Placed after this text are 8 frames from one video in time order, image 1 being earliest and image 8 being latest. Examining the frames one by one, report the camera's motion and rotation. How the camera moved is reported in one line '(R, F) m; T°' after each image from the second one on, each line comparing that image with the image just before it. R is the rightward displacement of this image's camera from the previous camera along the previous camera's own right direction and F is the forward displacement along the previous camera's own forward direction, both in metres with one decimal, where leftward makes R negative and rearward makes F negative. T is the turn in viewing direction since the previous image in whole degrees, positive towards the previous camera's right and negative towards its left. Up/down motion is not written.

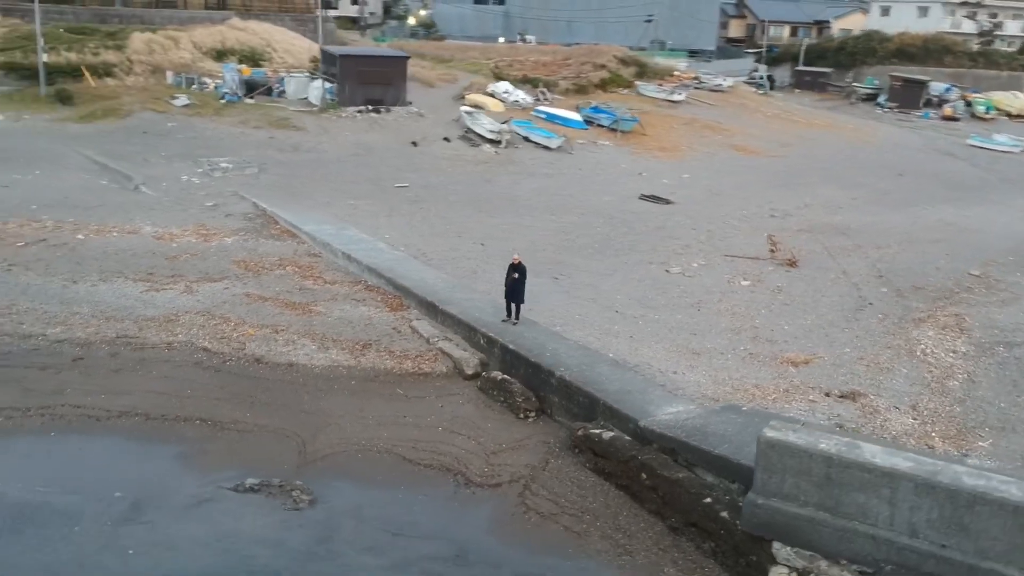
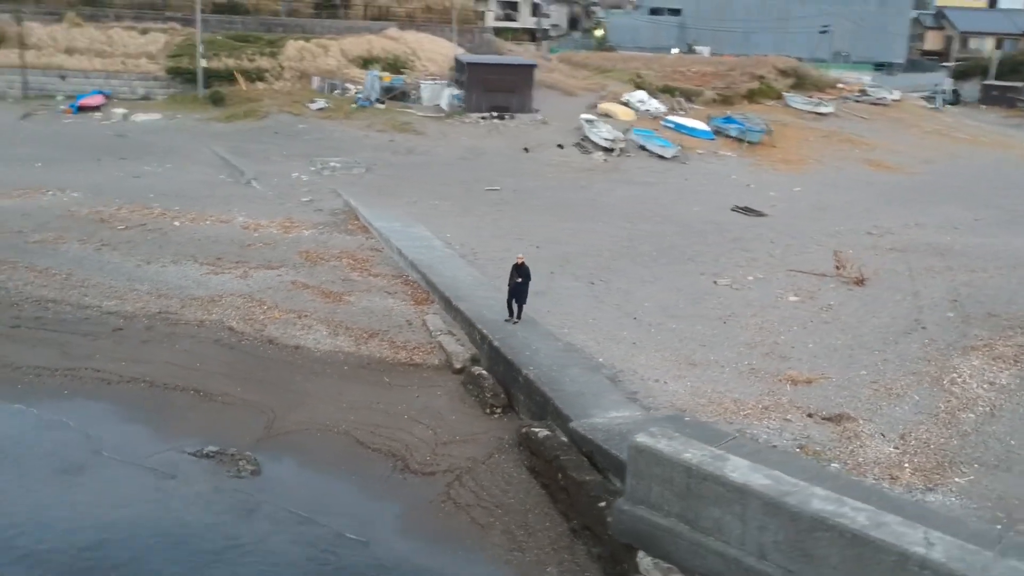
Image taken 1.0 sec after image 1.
(+2.6, +0.1) m; -12°
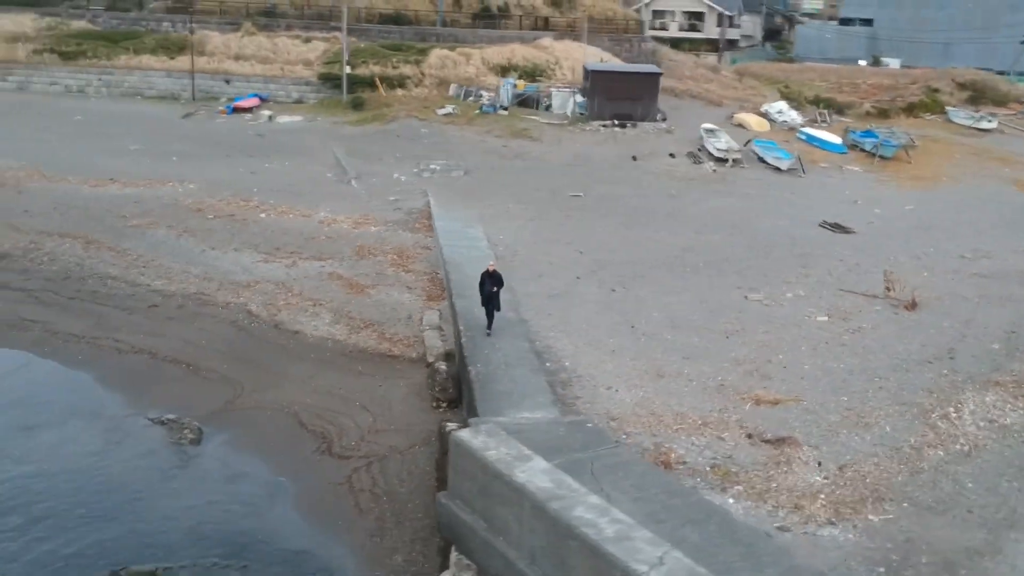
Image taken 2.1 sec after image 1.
(+3.0, +0.3) m; -13°
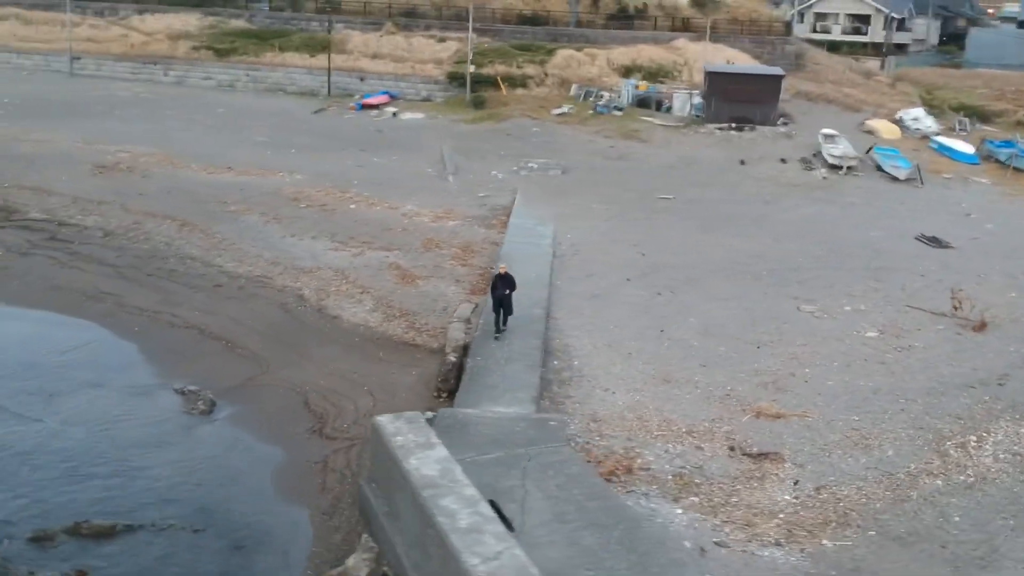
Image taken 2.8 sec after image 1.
(+1.9, +0.2) m; -10°
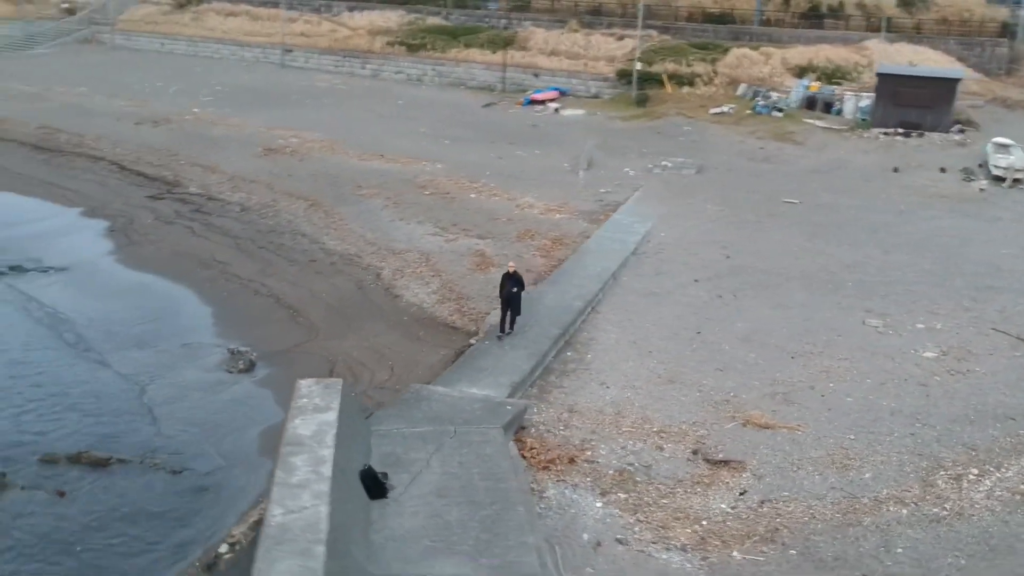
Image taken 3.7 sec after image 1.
(+2.6, +0.1) m; -14°
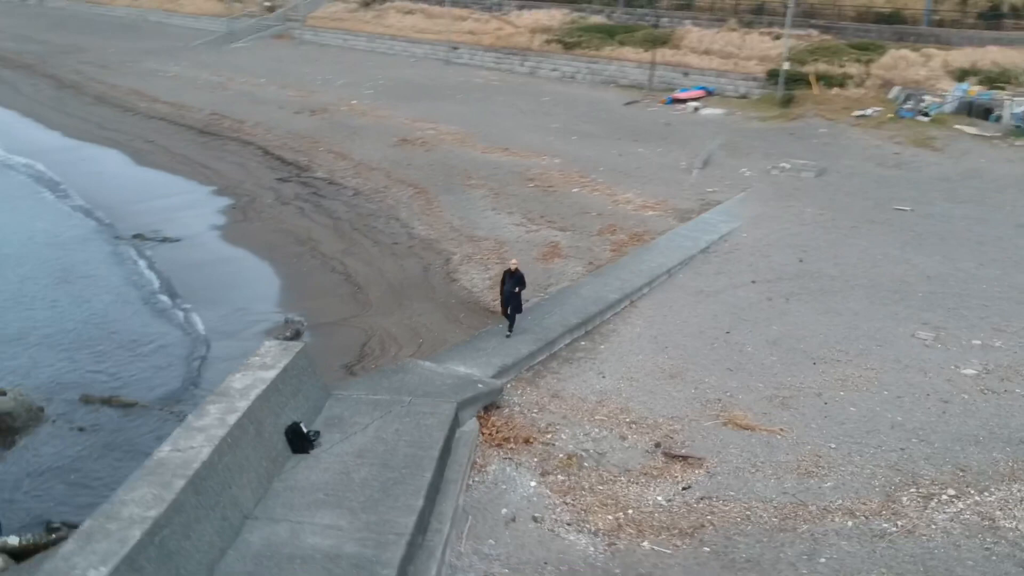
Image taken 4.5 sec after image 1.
(+2.2, 0.0) m; -12°
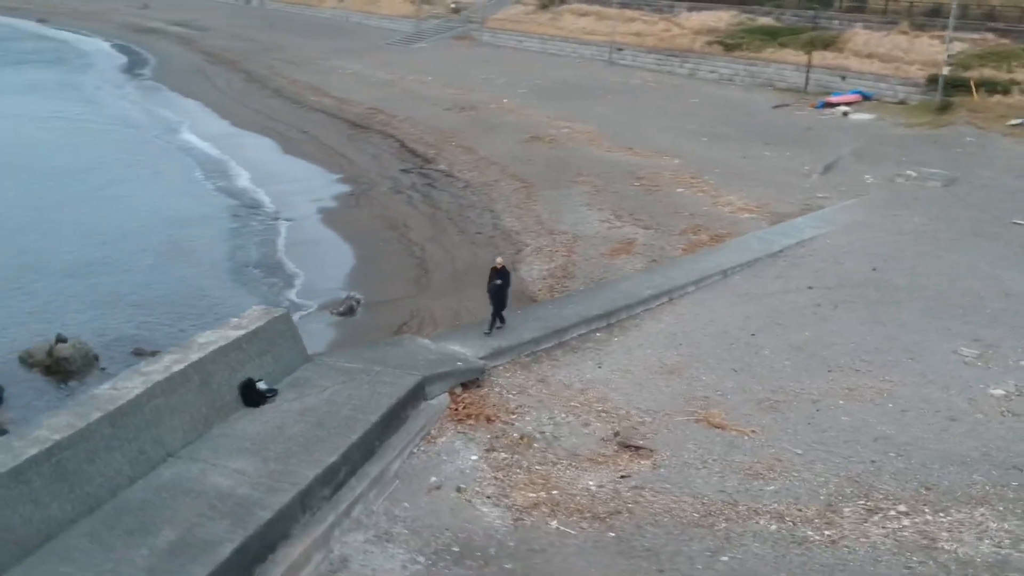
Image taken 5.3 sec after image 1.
(+2.2, -0.1) m; -12°
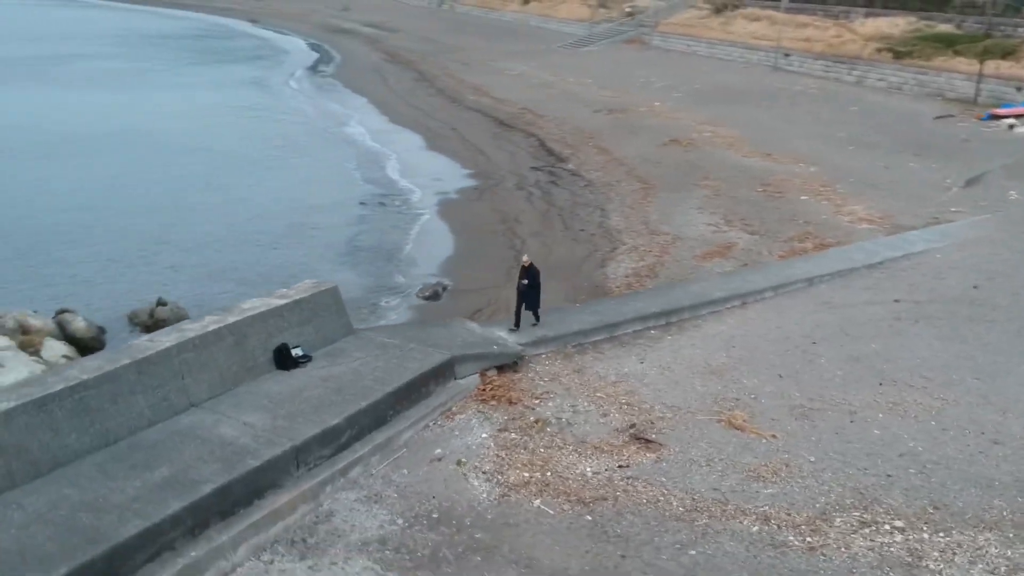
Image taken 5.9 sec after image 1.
(+1.5, -0.2) m; -11°
